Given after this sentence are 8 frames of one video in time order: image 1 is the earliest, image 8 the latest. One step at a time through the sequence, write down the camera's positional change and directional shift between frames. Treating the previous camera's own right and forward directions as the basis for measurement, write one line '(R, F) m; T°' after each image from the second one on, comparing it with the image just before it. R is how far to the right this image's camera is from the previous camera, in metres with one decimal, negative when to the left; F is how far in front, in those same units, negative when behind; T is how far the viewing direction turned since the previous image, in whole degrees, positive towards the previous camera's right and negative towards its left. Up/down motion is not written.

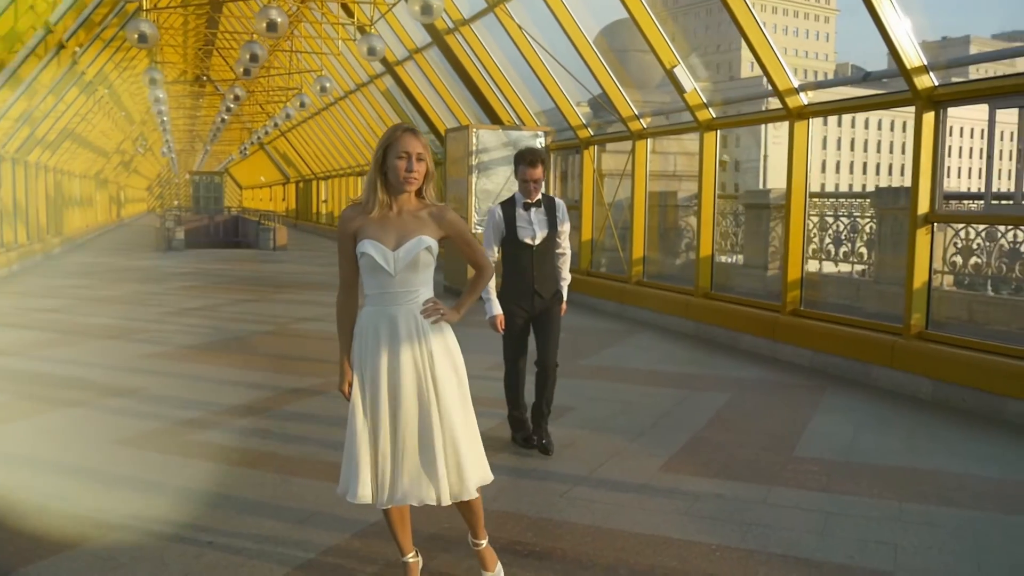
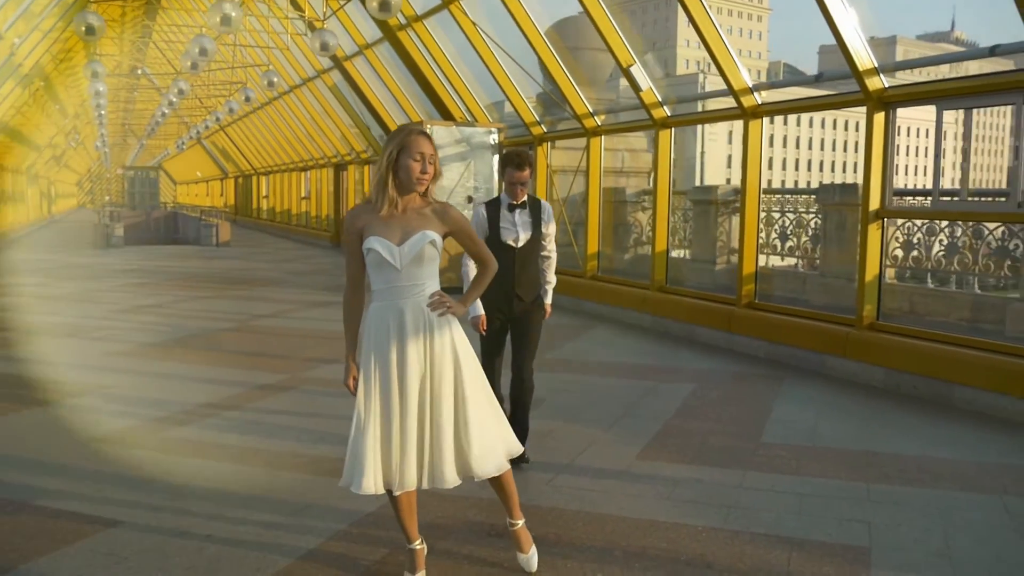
(-0.2, -0.1) m; +4°
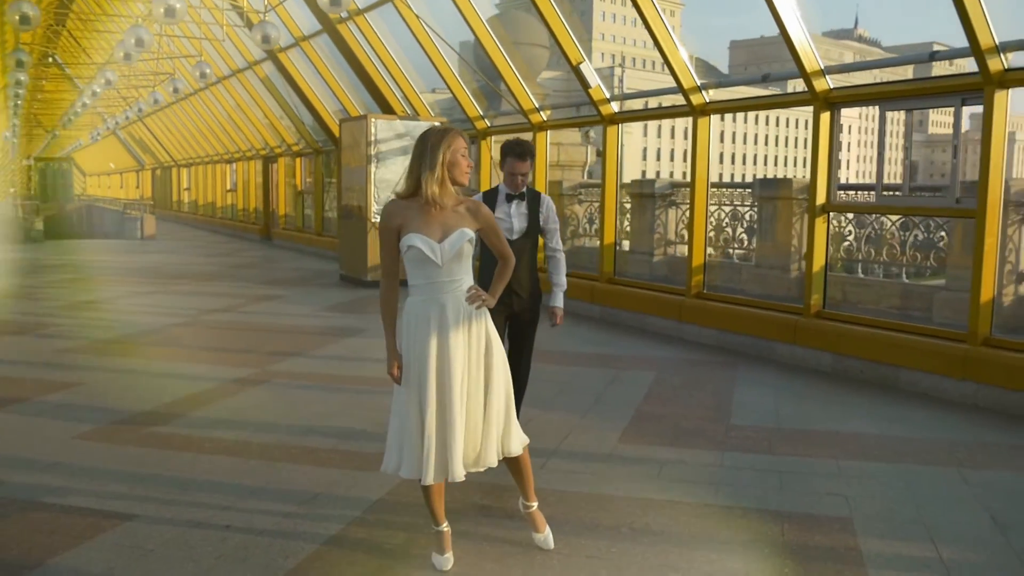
(-0.4, -0.2) m; +5°
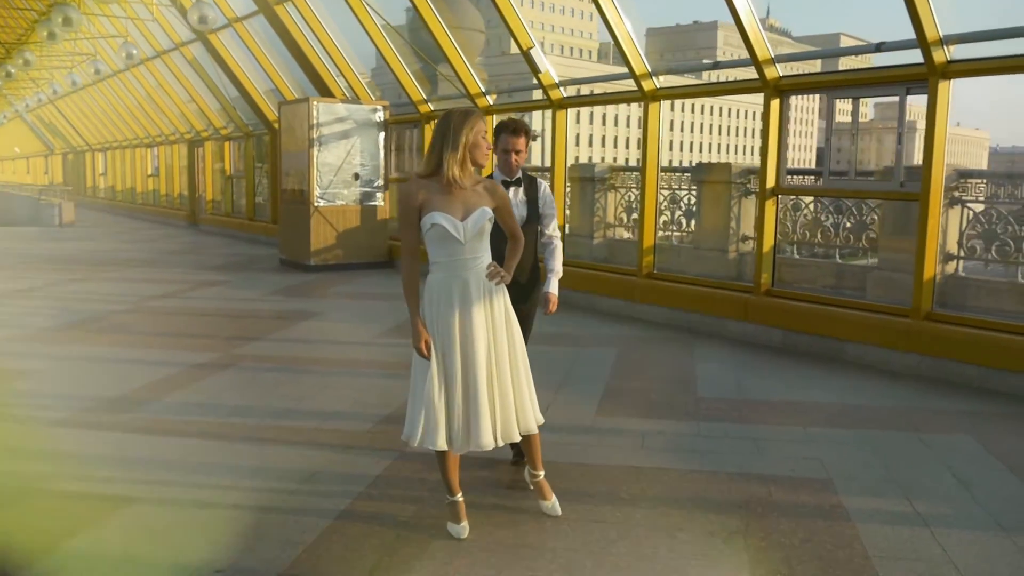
(-0.4, -0.1) m; +5°
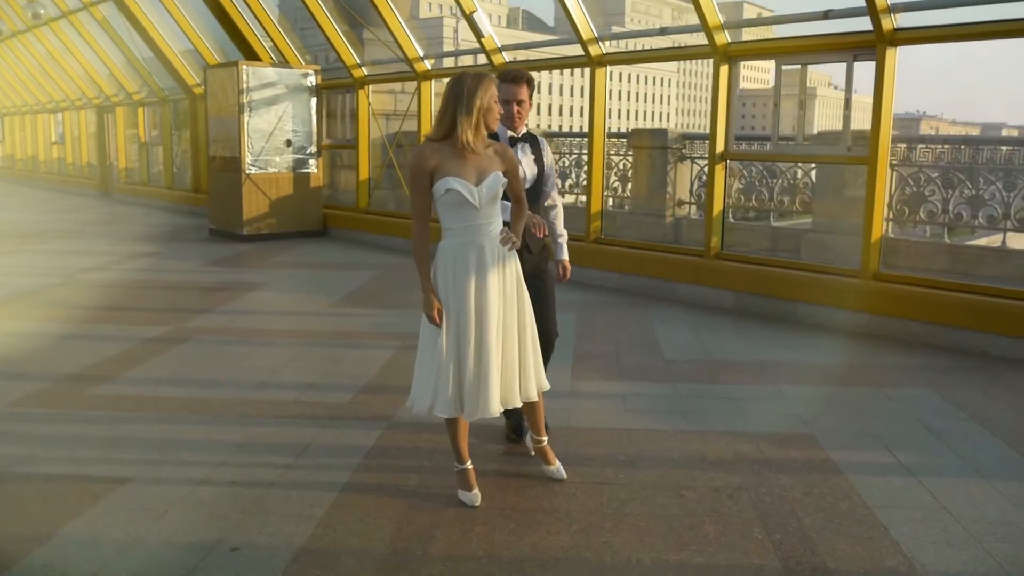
(-0.4, 0.0) m; +5°
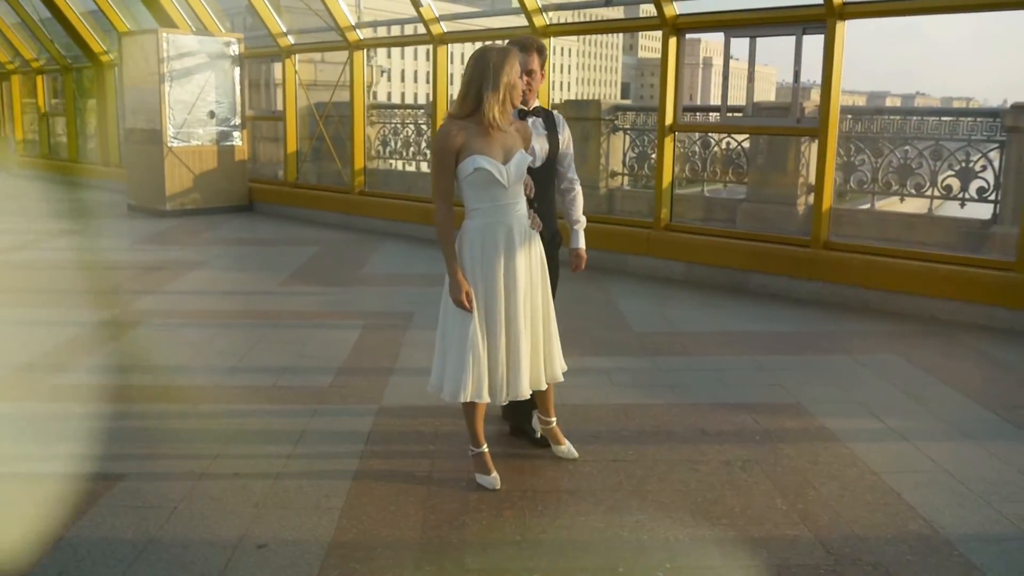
(-0.4, +0.1) m; +6°
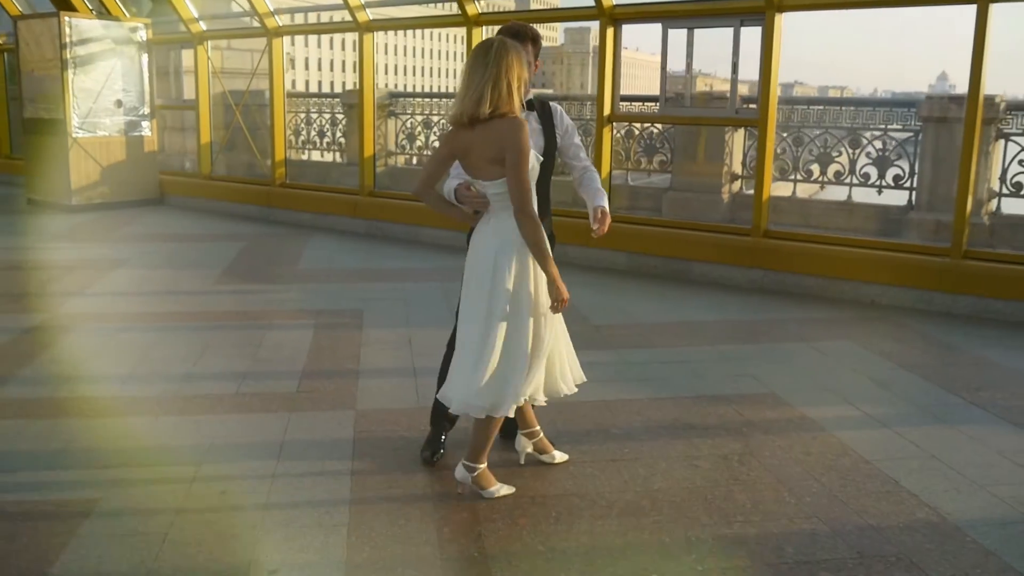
(-0.4, +0.1) m; +6°
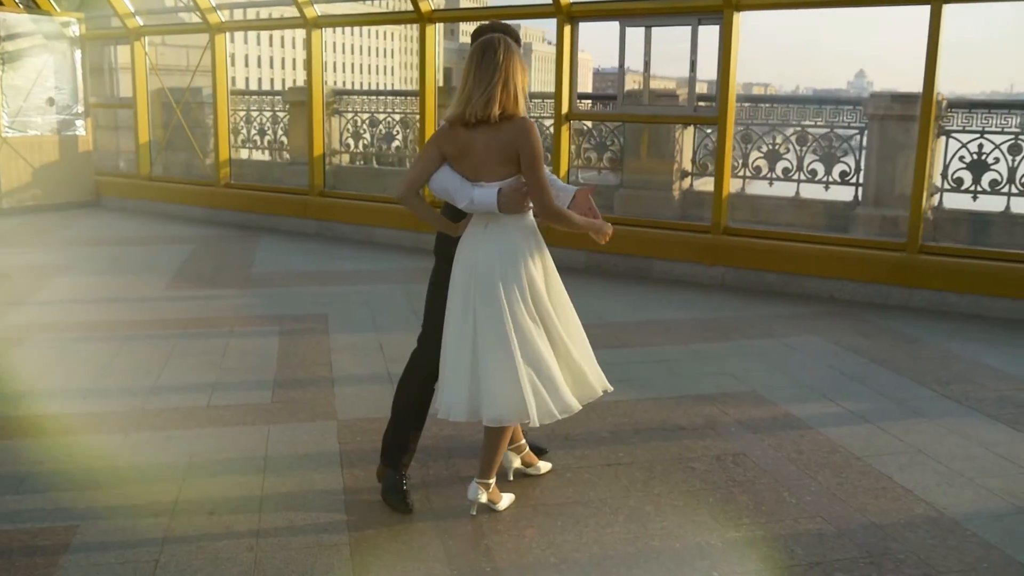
(-0.2, +0.1) m; +4°
